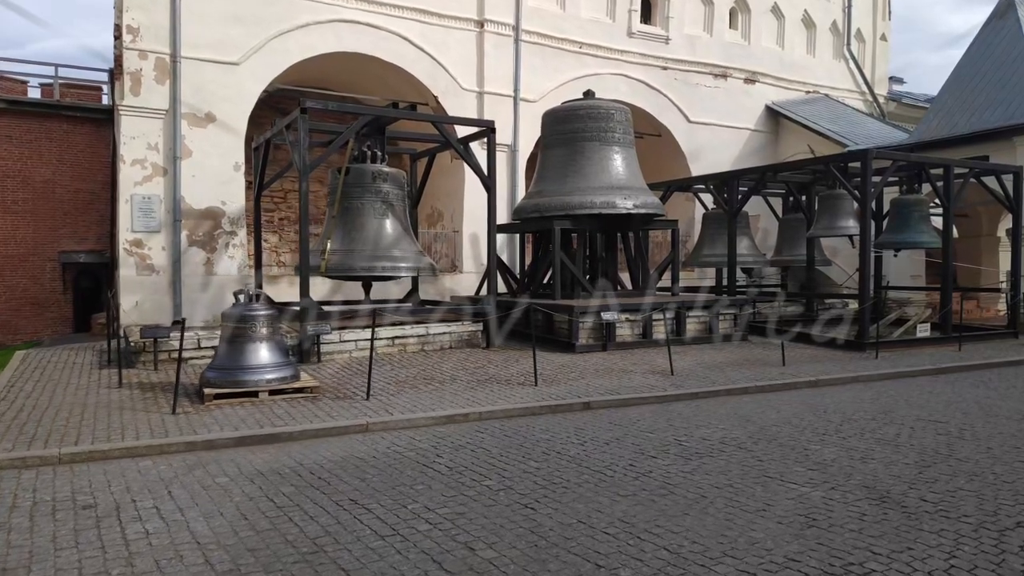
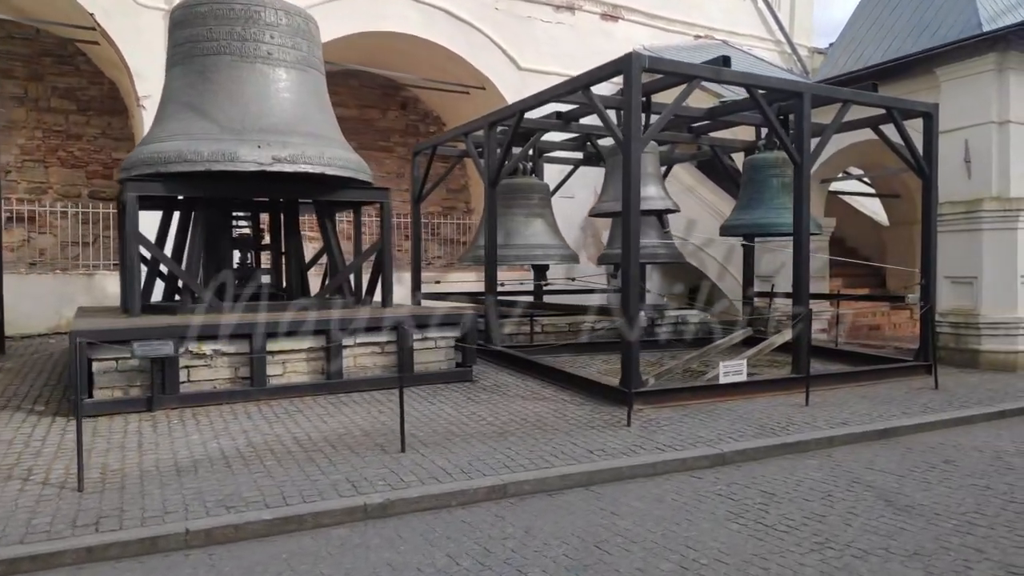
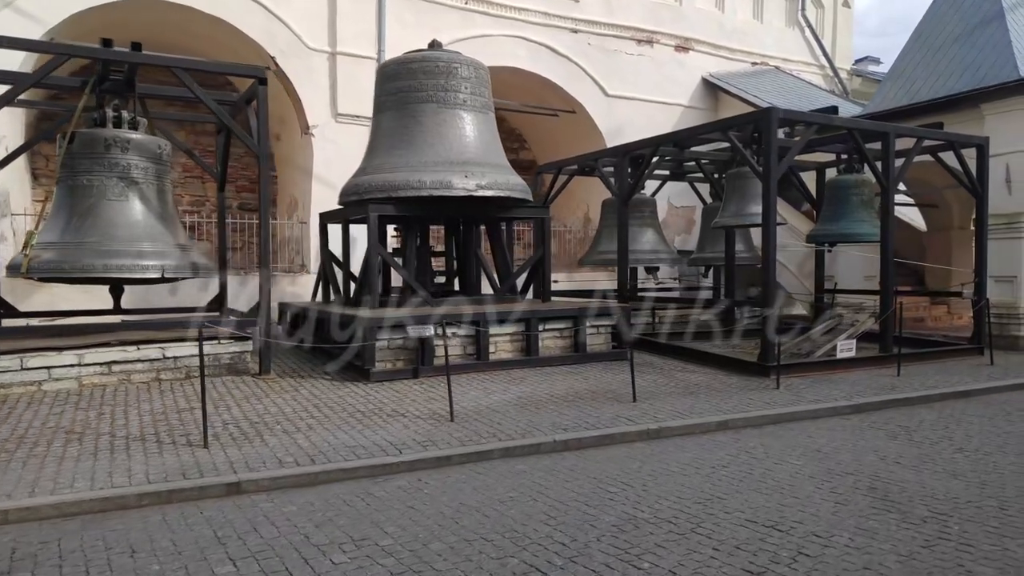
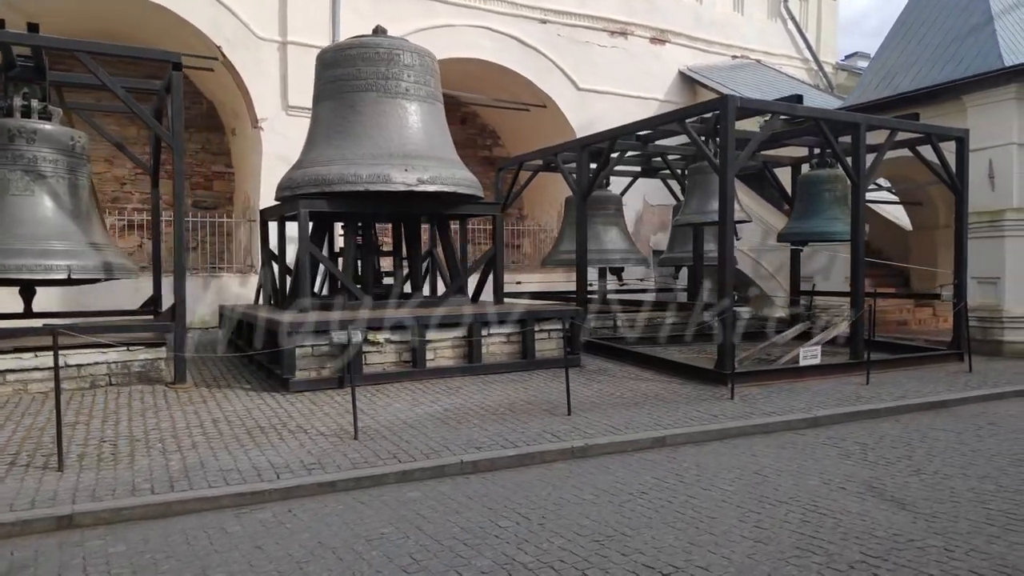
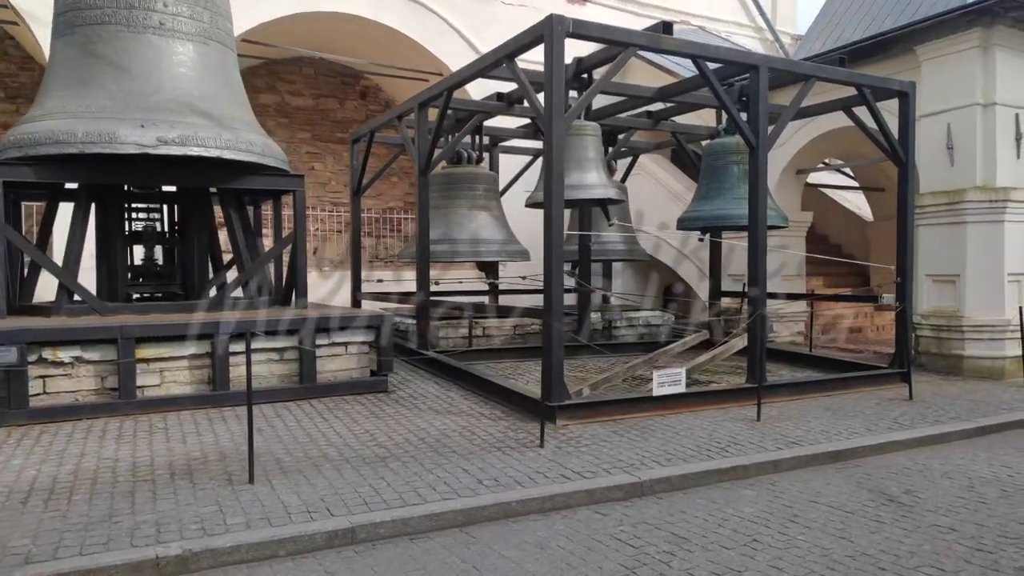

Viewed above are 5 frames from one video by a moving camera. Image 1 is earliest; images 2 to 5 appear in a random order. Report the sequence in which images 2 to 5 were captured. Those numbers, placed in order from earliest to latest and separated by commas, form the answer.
3, 4, 2, 5
